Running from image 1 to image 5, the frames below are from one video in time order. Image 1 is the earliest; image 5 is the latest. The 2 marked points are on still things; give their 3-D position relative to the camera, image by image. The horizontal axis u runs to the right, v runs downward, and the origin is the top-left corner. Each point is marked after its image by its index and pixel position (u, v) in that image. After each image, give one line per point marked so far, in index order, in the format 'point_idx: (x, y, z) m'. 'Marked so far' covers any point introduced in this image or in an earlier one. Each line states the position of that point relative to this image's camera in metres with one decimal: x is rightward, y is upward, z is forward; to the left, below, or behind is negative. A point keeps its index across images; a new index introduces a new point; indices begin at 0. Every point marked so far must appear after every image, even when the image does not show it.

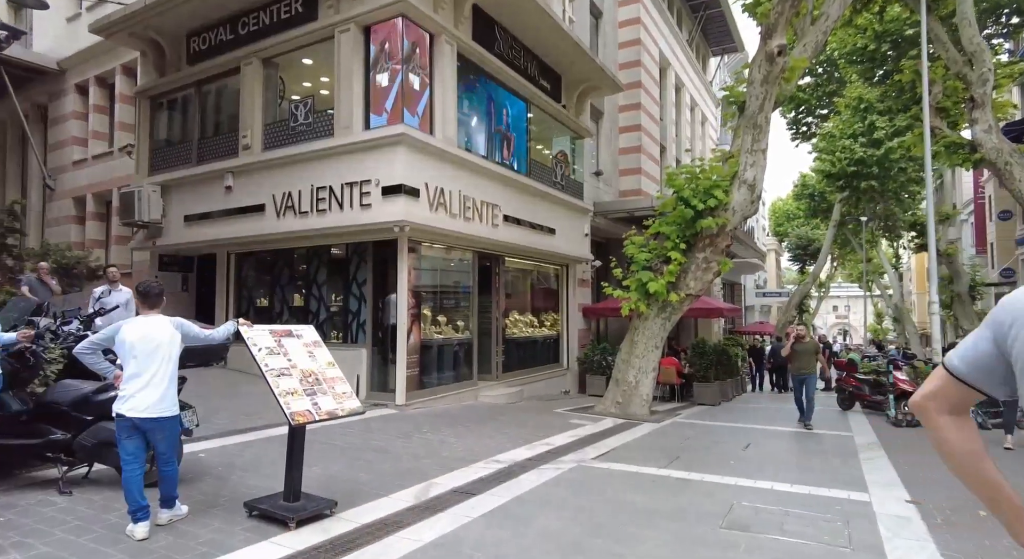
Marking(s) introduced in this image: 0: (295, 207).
0: (-3.8, +1.3, +10.4) m
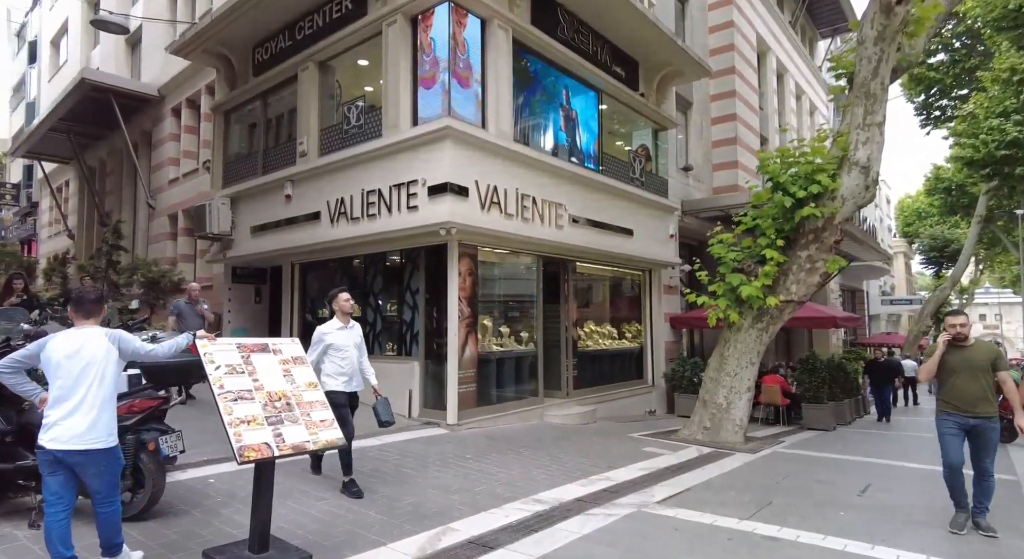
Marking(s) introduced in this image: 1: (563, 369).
0: (-2.8, +1.1, +9.9) m
1: (+1.0, -1.8, +11.6) m
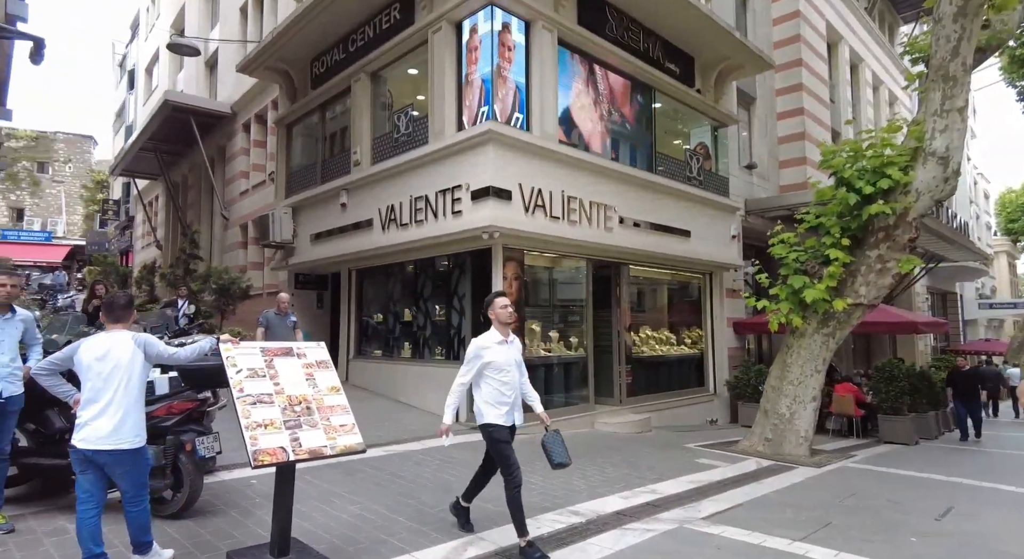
0: (-2.0, +1.0, +10.1) m
1: (+2.0, -1.8, +11.3) m
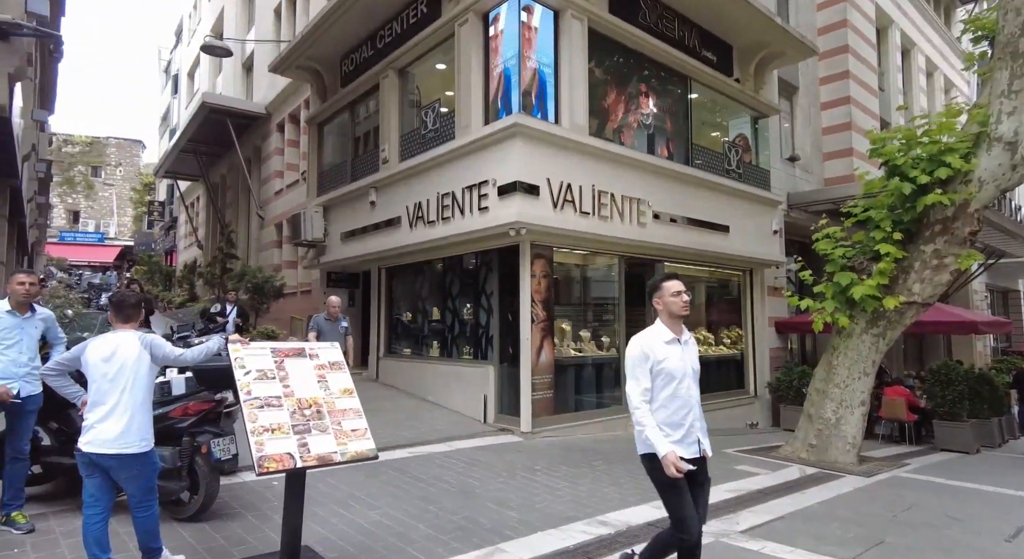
0: (-1.5, +1.1, +9.9) m
1: (+2.6, -1.8, +10.9) m
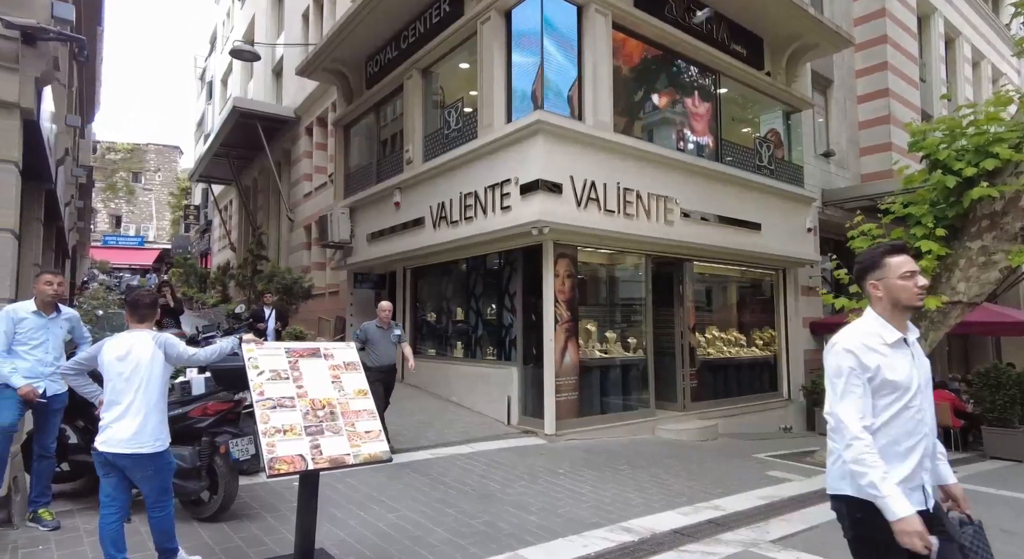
0: (-1.1, +1.1, +9.9) m
1: (+3.0, -1.8, +10.7) m
